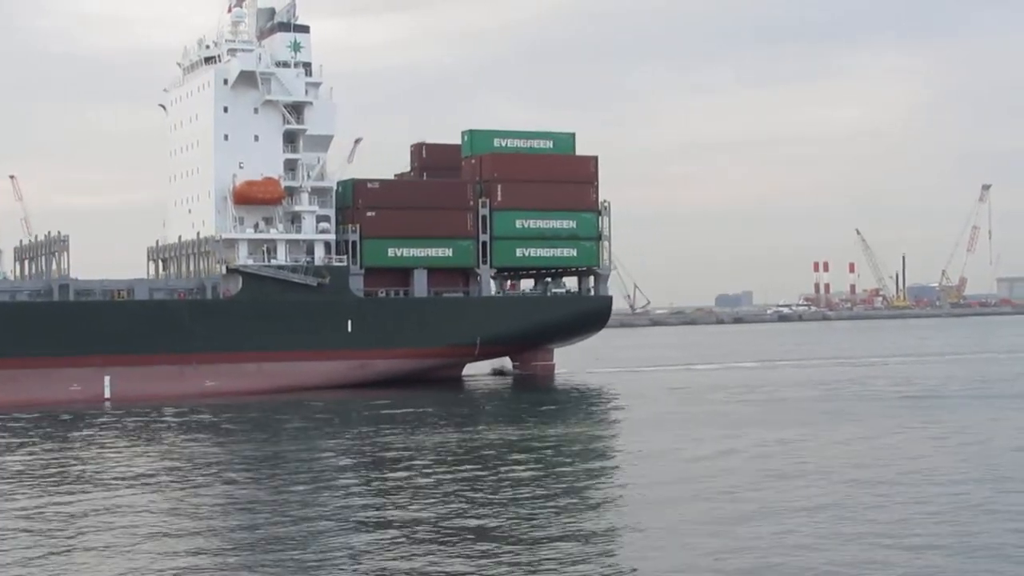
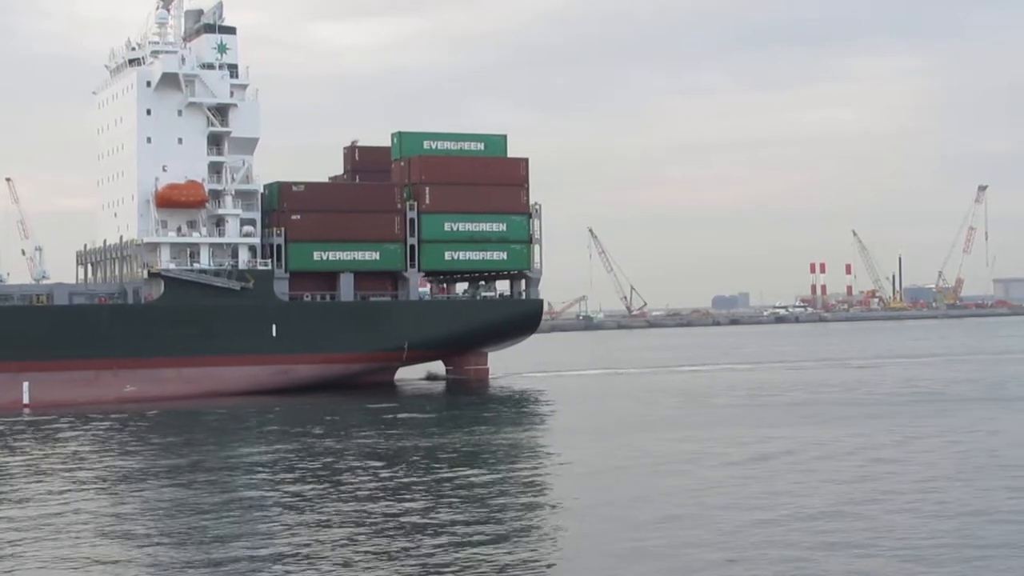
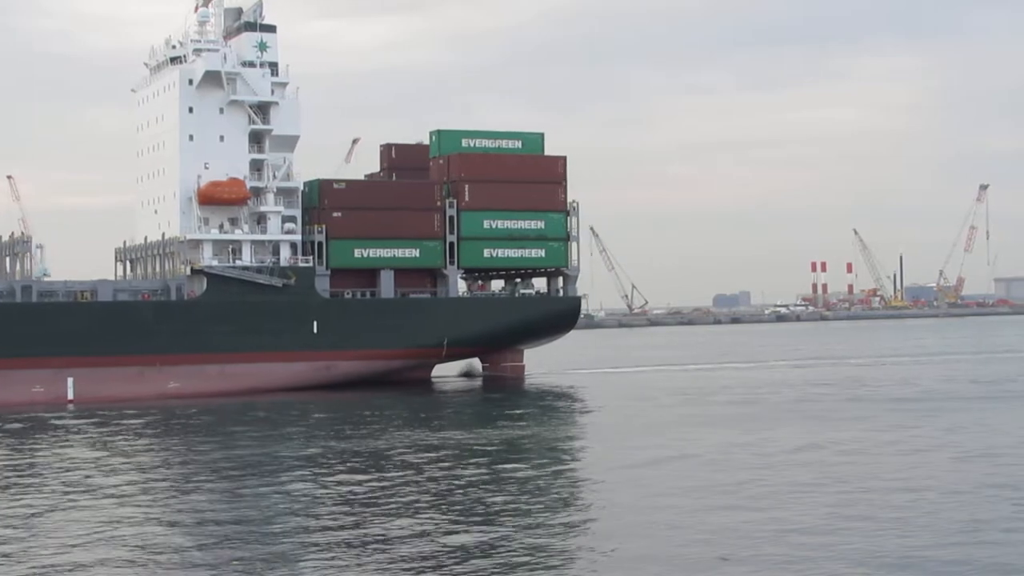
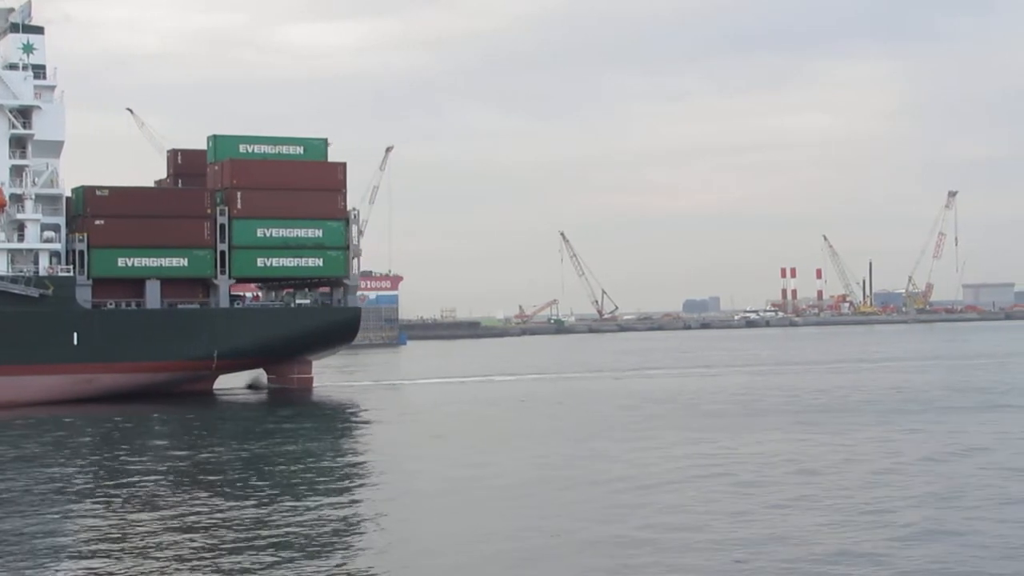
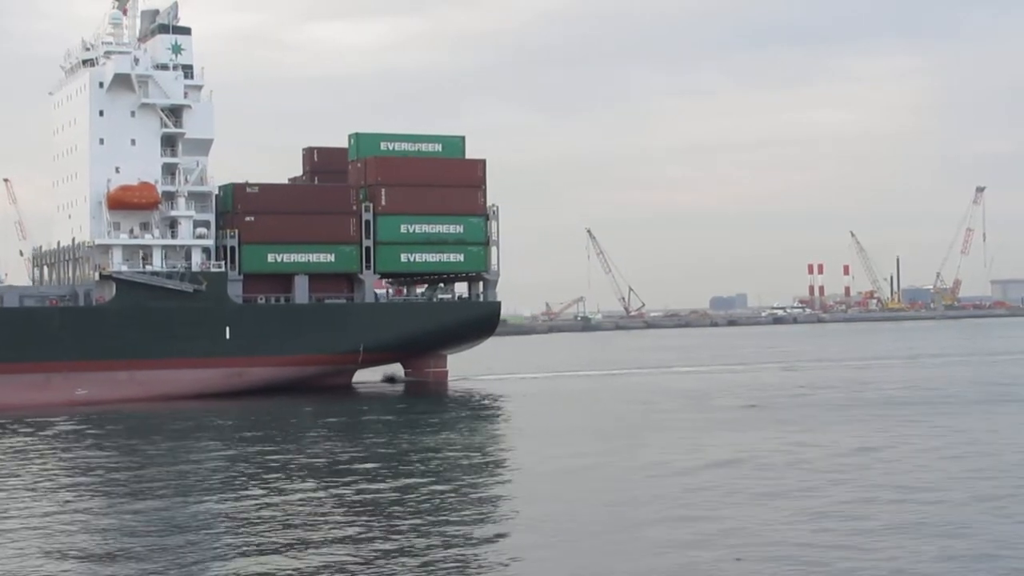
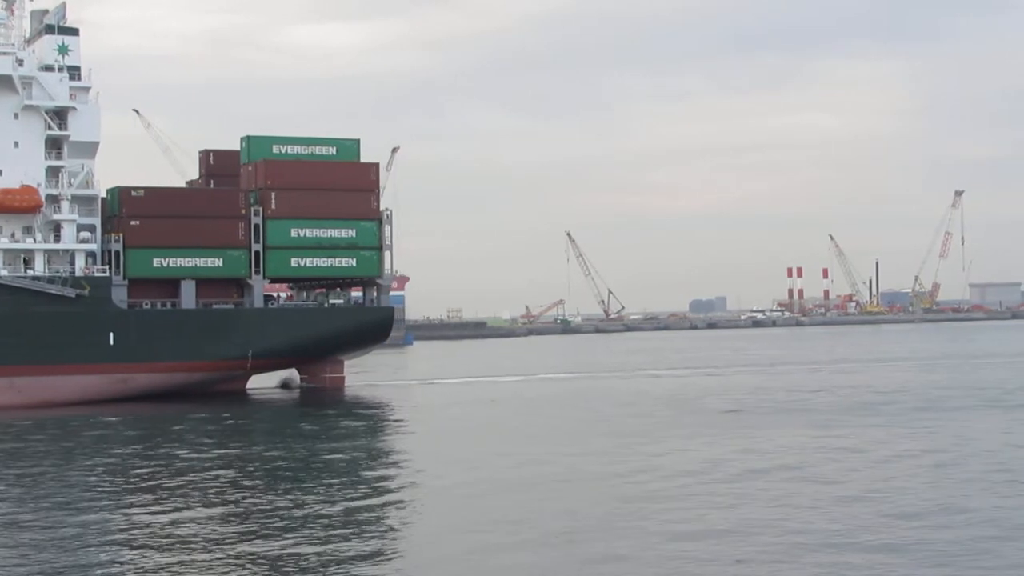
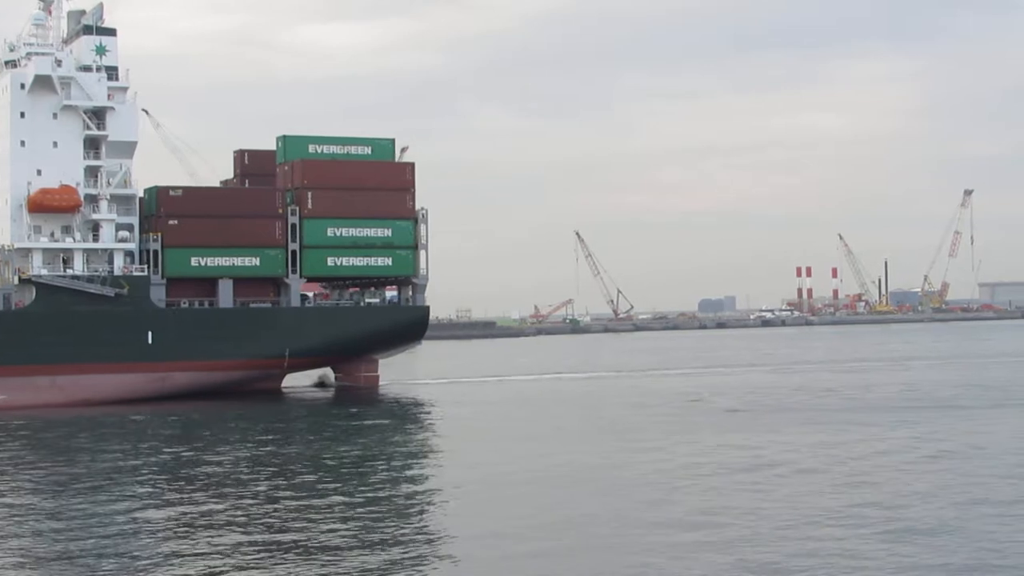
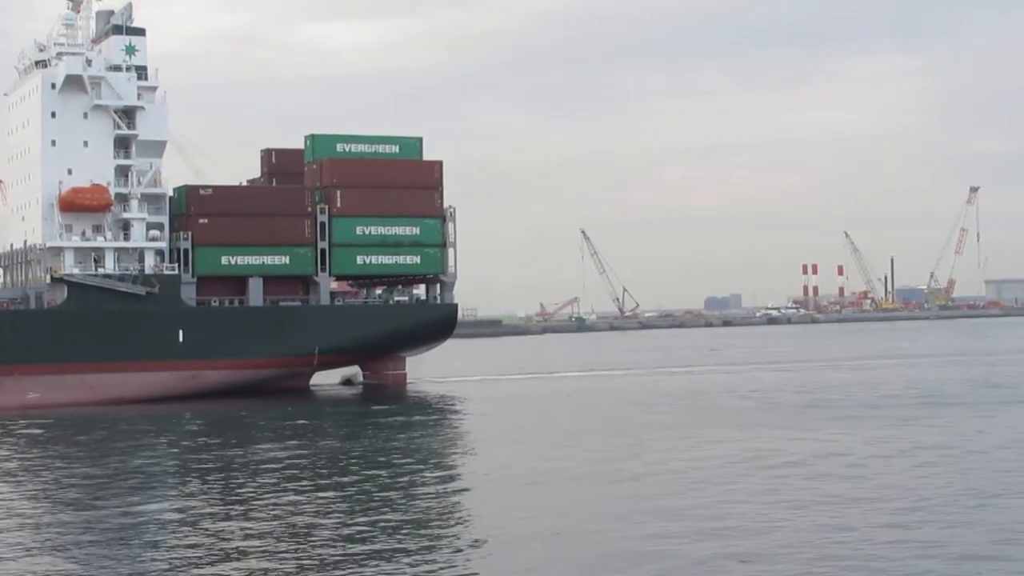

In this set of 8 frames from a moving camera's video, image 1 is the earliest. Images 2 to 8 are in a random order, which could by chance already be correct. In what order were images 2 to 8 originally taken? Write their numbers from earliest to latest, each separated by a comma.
3, 2, 5, 8, 7, 6, 4
